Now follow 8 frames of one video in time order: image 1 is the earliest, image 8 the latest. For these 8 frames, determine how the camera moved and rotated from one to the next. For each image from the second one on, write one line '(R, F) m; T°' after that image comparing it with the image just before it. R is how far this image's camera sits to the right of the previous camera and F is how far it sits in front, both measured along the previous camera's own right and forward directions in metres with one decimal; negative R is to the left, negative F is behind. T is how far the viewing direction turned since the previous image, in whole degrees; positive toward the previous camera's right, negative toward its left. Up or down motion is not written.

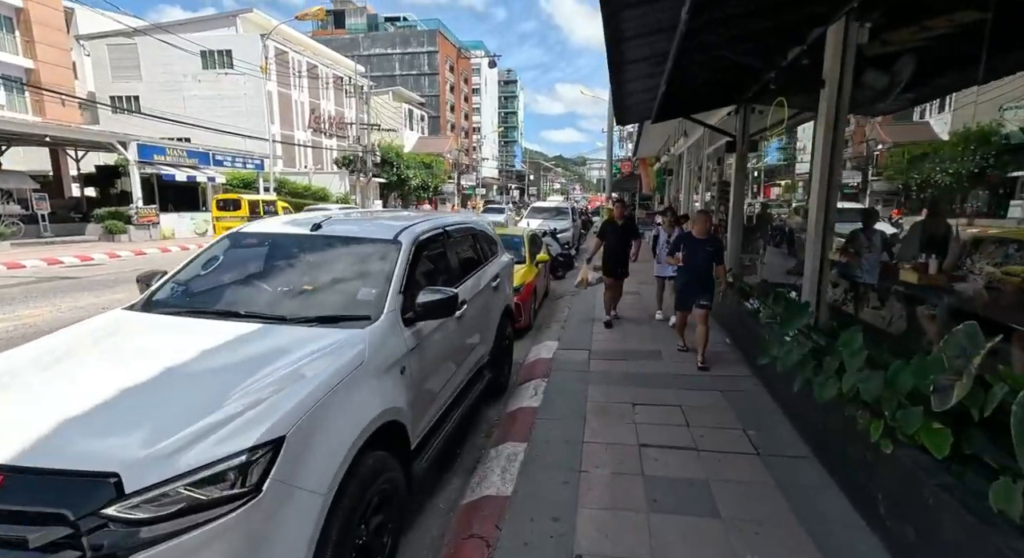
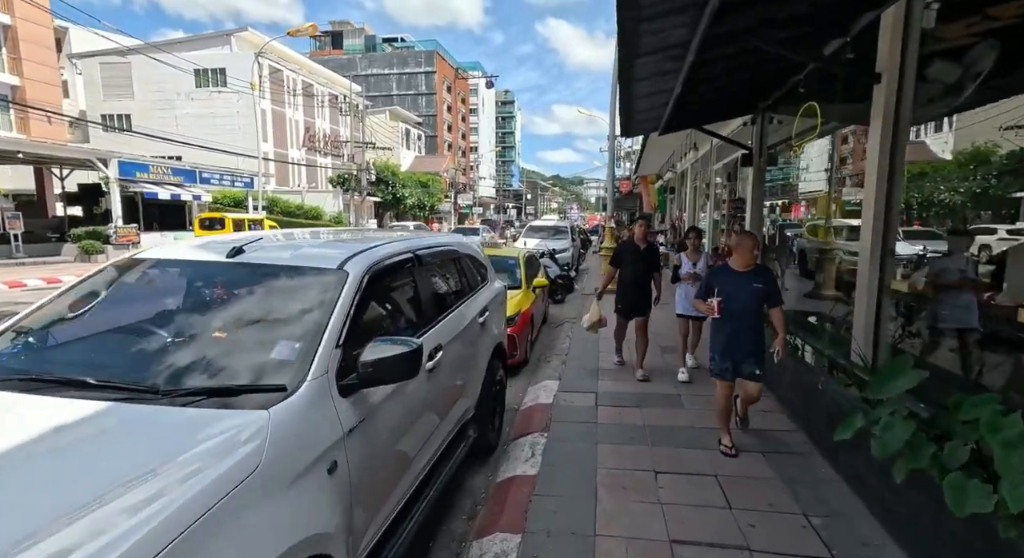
(0.0, +0.9) m; 0°
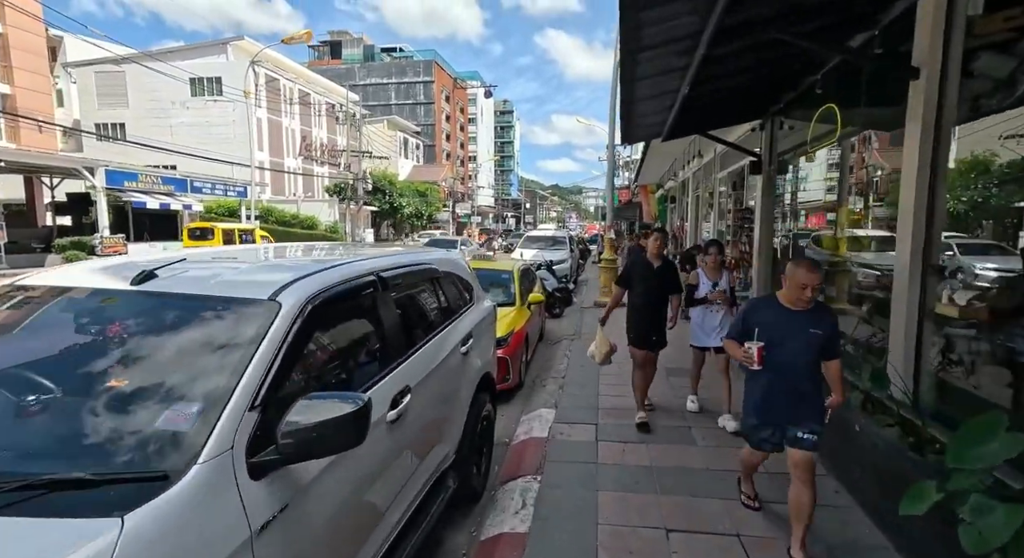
(+0.1, +0.5) m; 0°
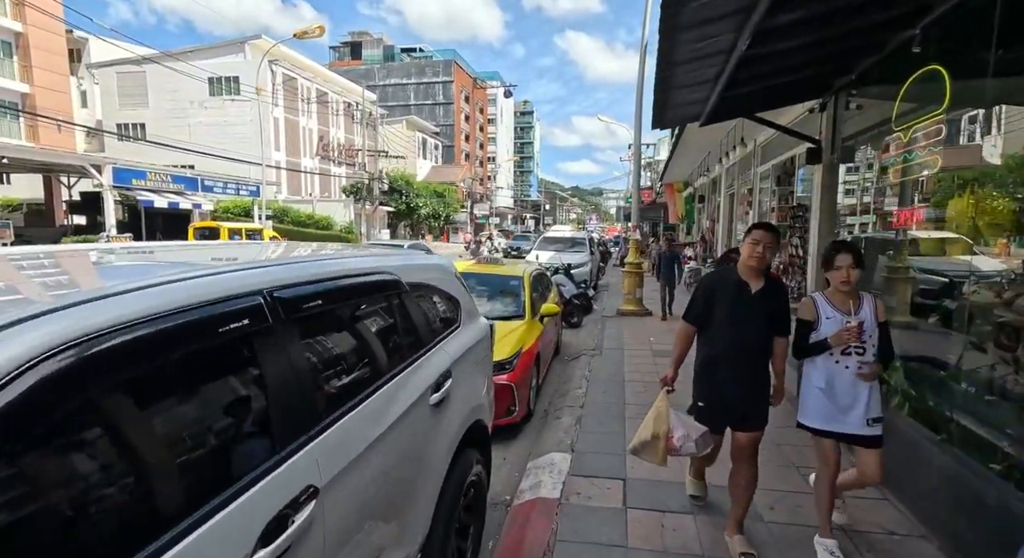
(+0.1, +1.0) m; -2°
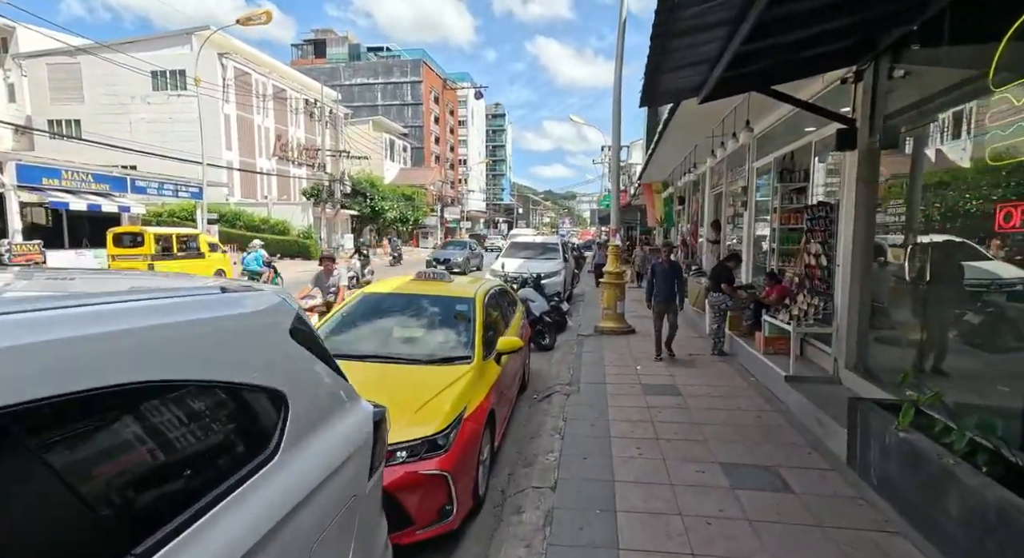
(+0.2, +1.5) m; +3°
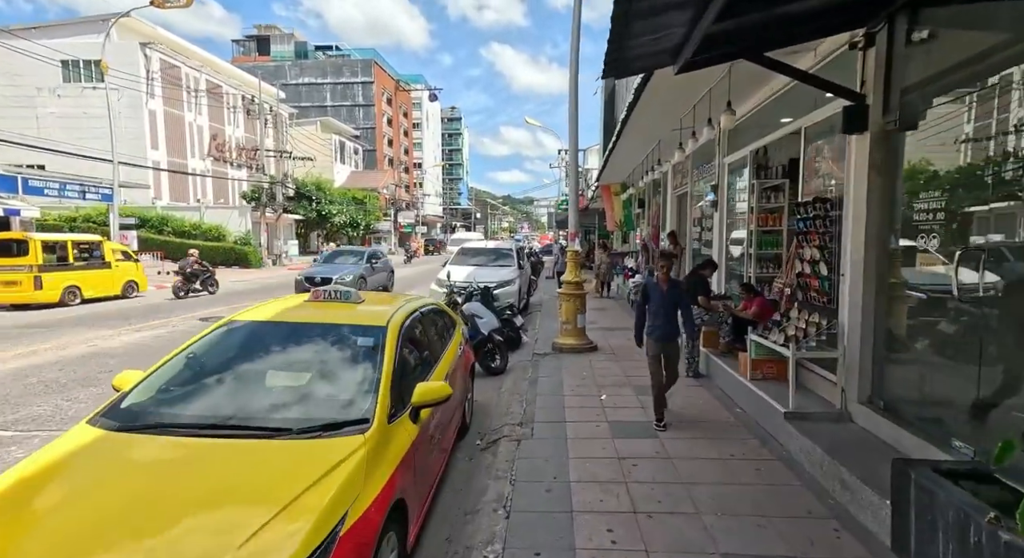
(+0.2, +1.2) m; +4°
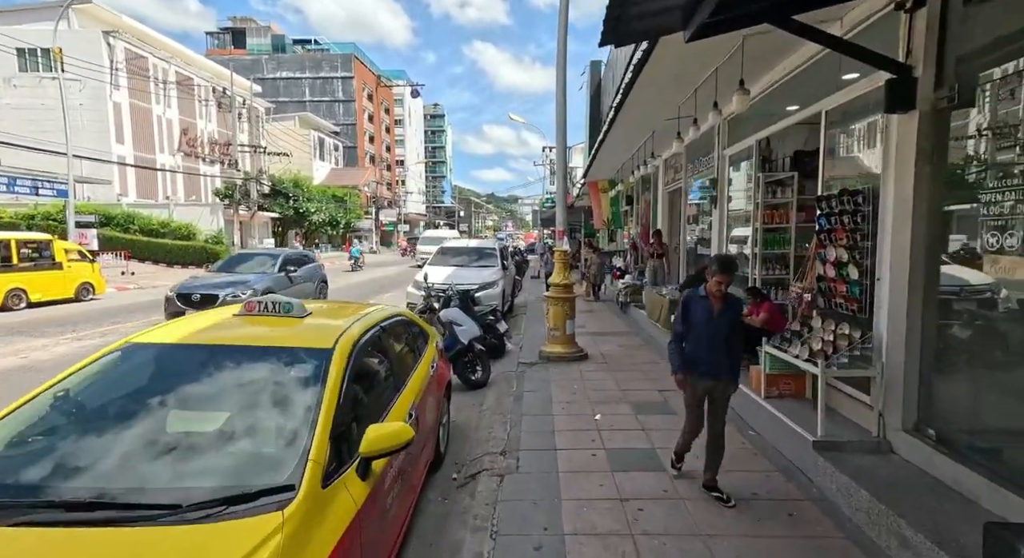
(0.0, +0.7) m; +2°
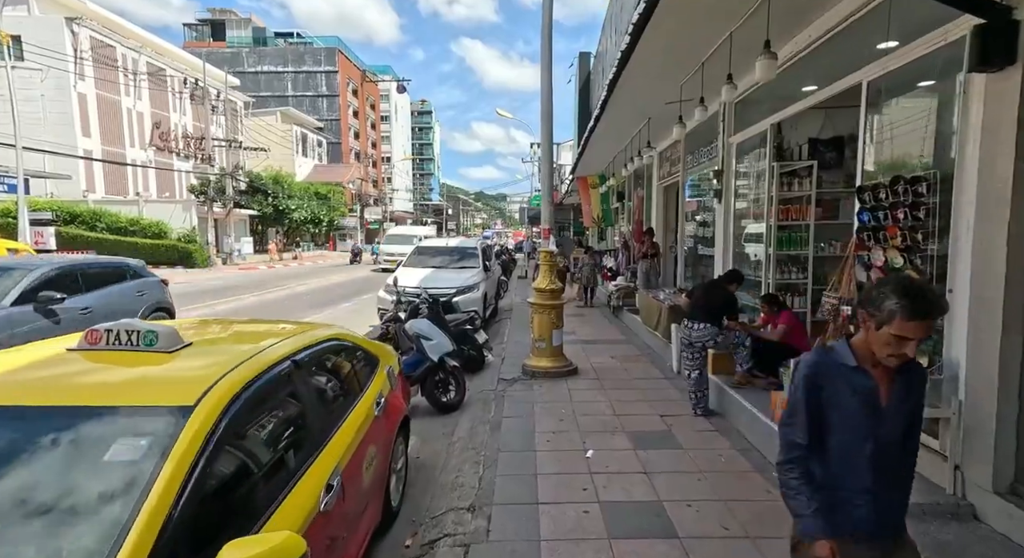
(+0.1, +0.9) m; +1°
